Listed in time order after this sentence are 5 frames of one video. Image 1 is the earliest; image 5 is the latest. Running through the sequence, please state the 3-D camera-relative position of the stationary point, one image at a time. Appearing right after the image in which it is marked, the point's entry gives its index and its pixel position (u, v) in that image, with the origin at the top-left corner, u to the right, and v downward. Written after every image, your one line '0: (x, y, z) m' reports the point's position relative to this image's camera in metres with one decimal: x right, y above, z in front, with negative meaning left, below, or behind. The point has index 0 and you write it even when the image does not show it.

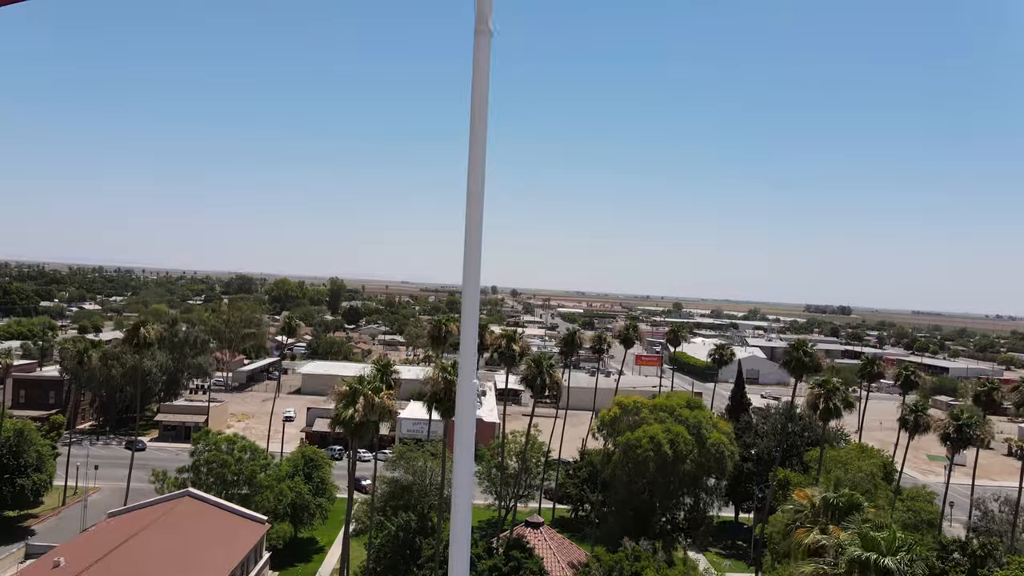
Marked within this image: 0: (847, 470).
0: (+11.0, -6.0, +19.9) m
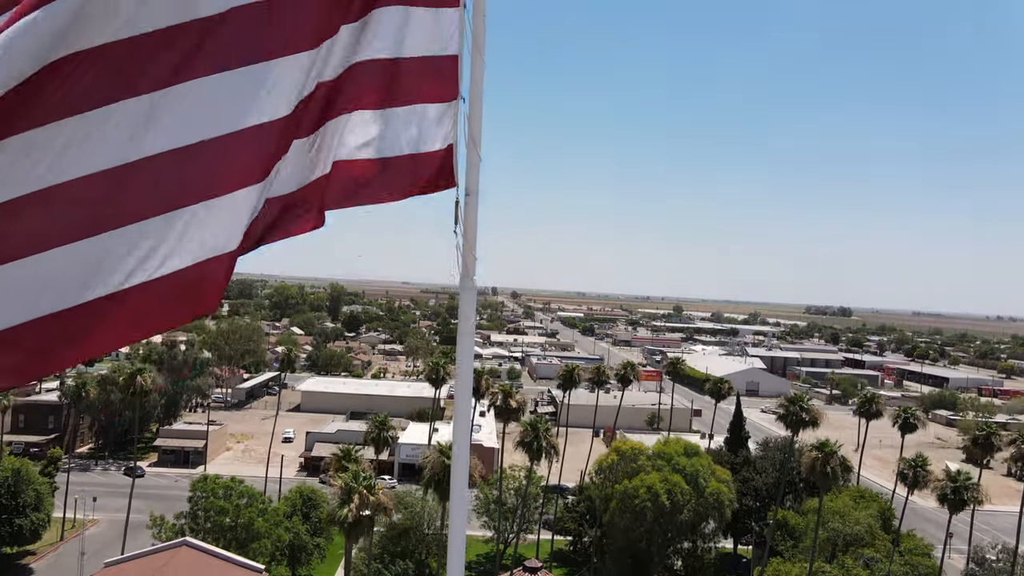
0: (+10.8, -7.6, +19.7) m
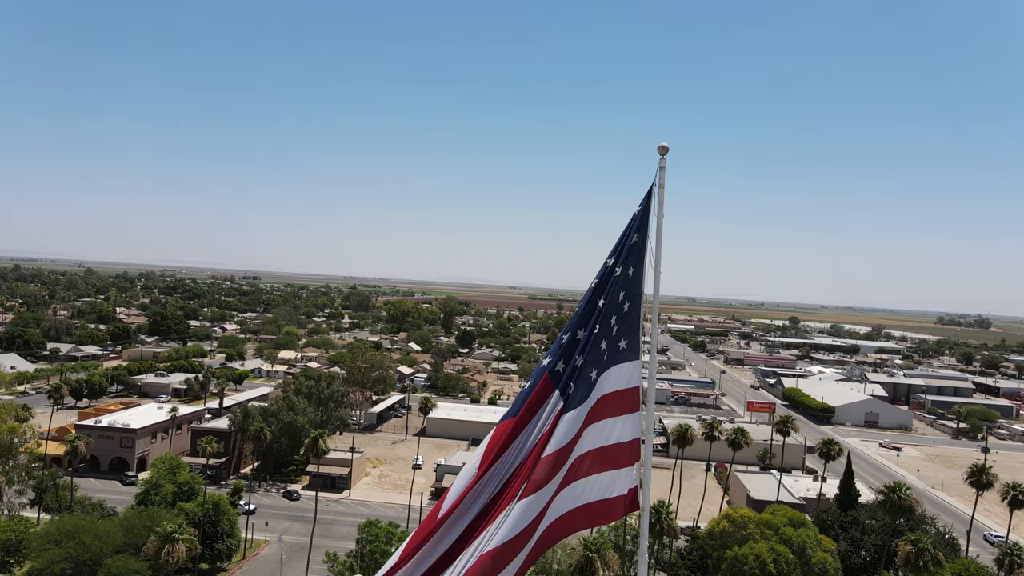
0: (+15.2, -10.9, +21.1) m
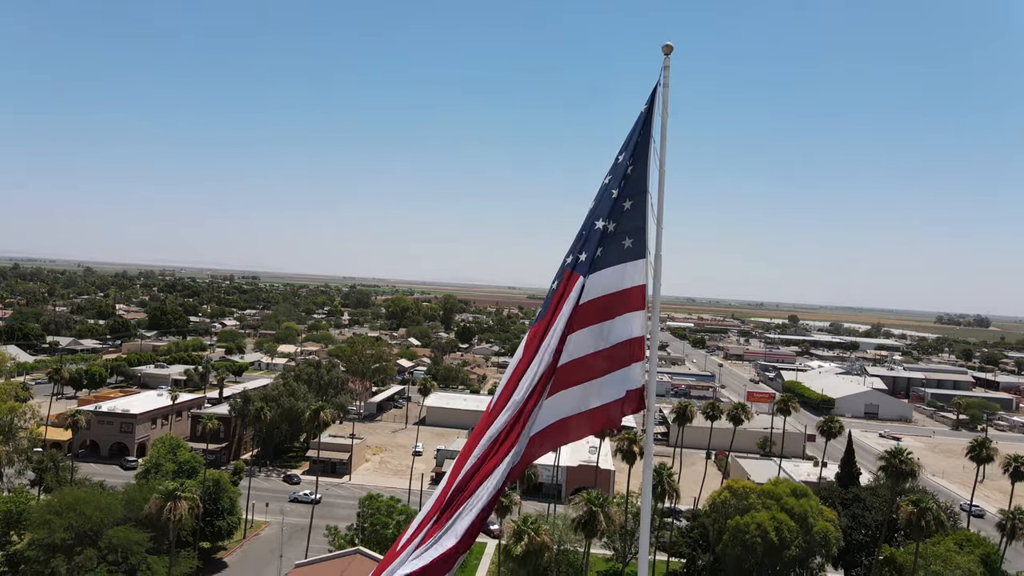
0: (+15.4, -9.8, +21.3) m
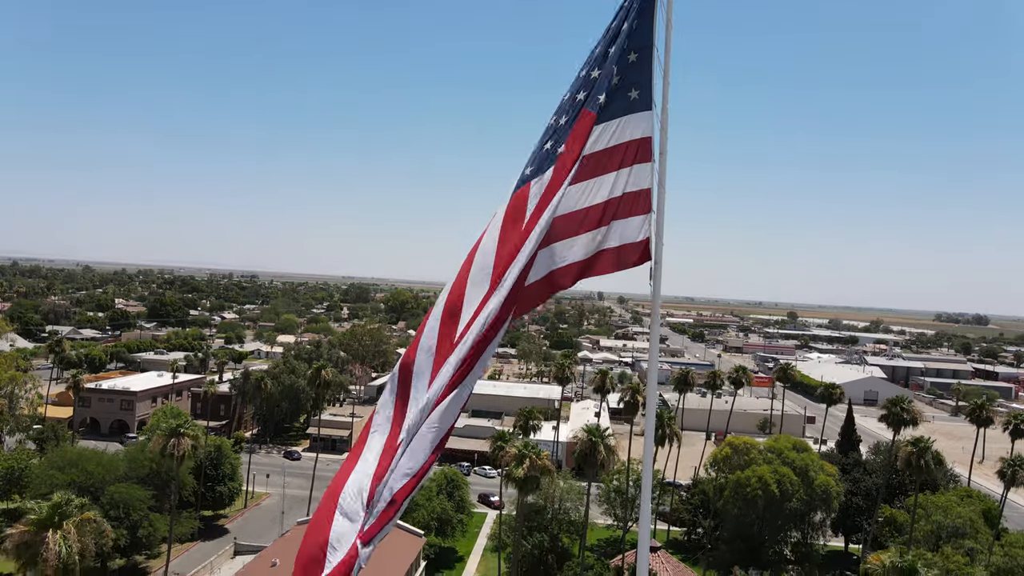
0: (+15.5, -8.1, +21.5) m
